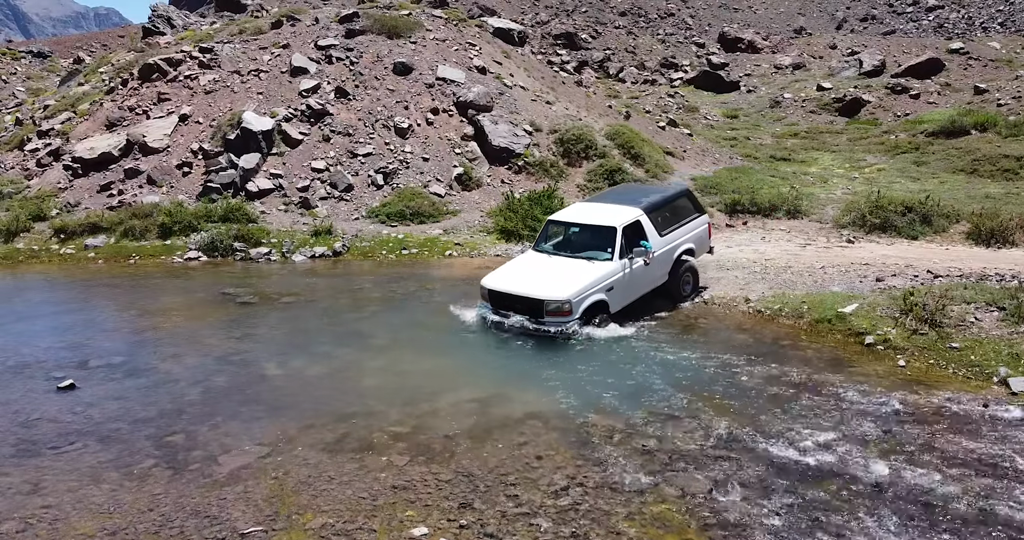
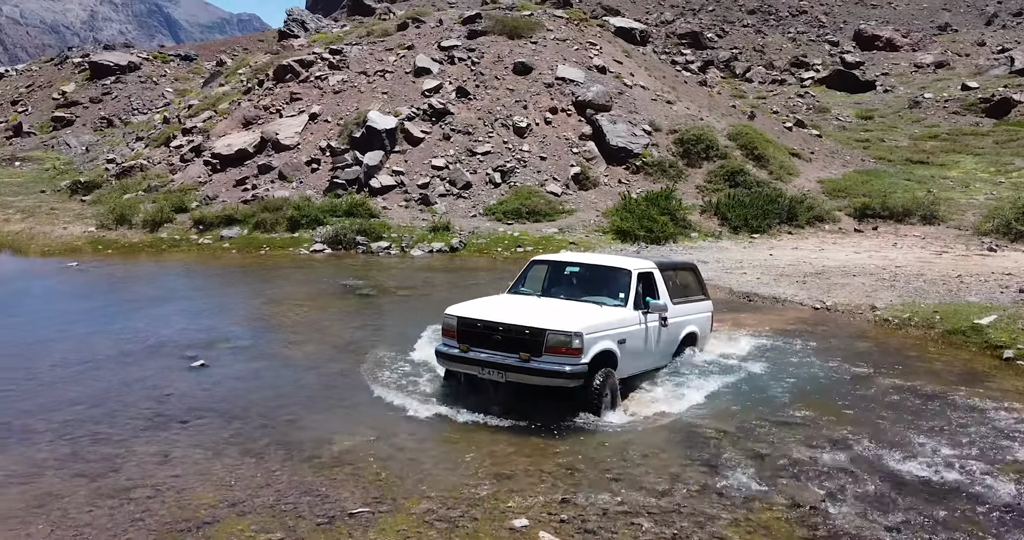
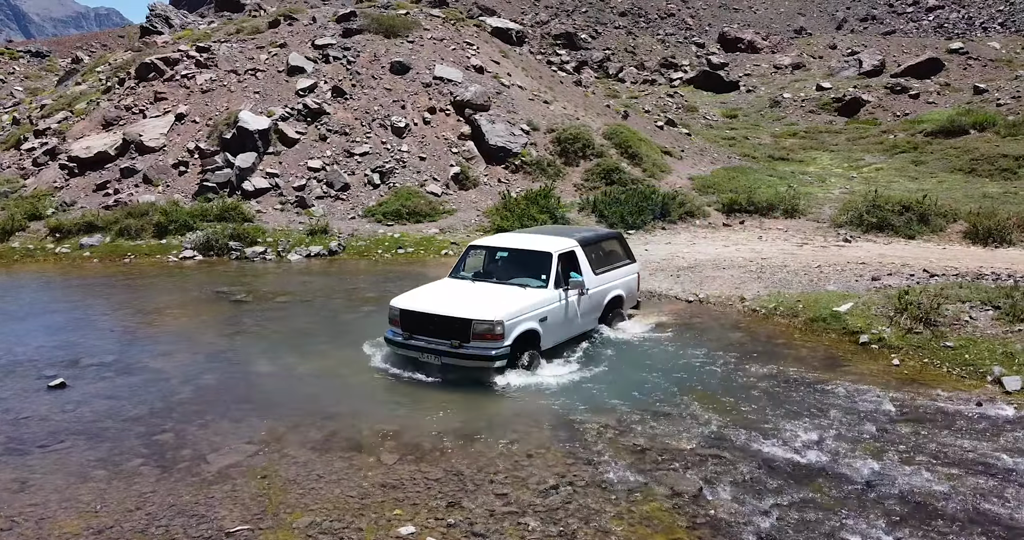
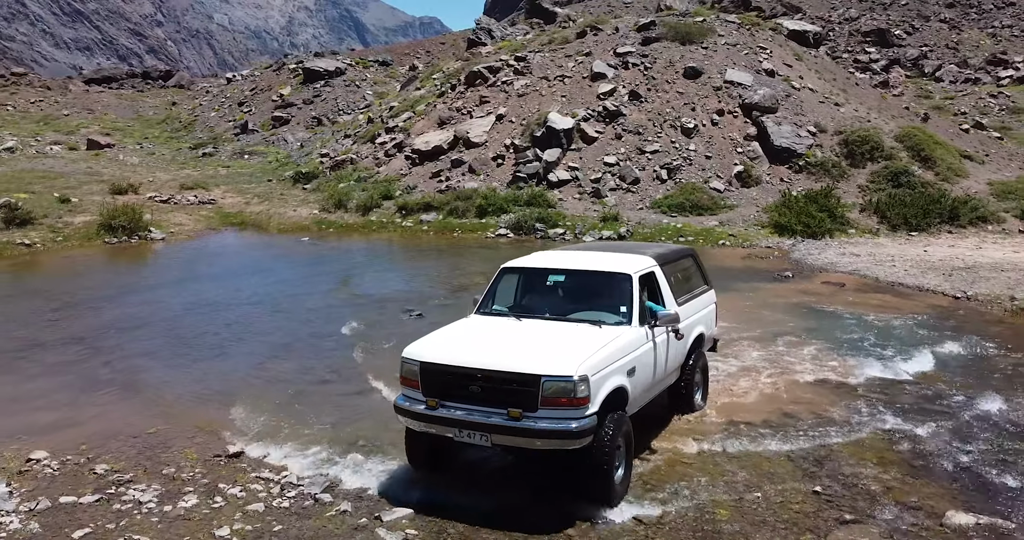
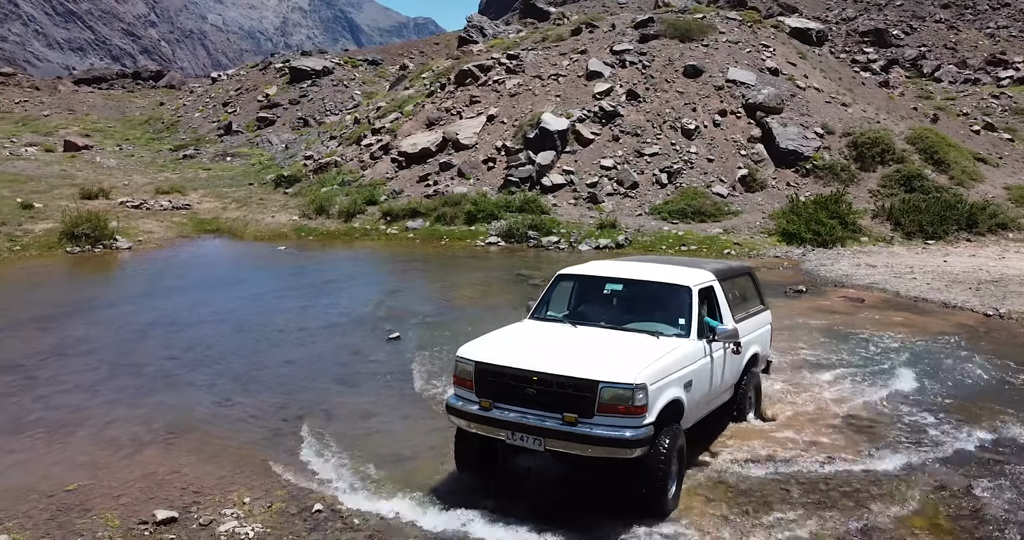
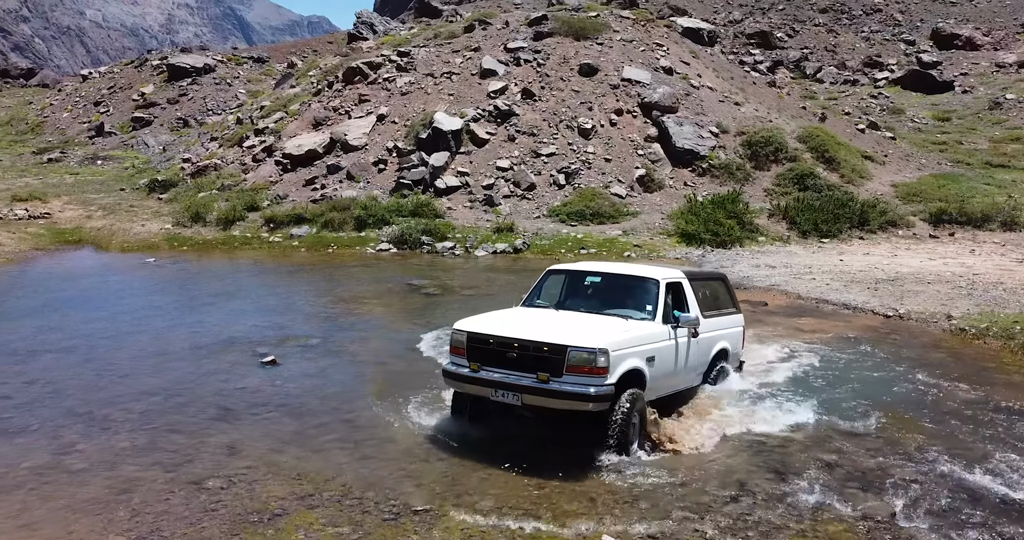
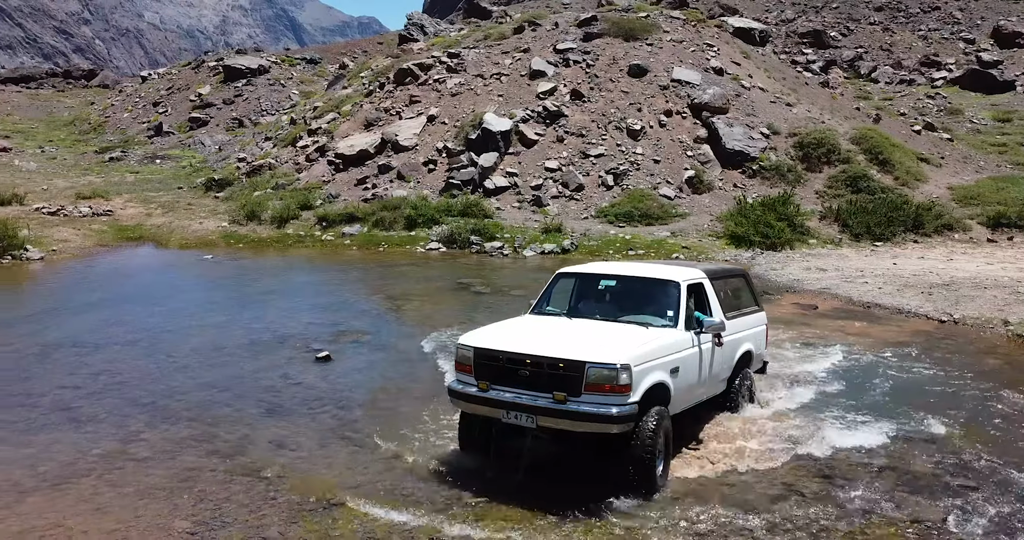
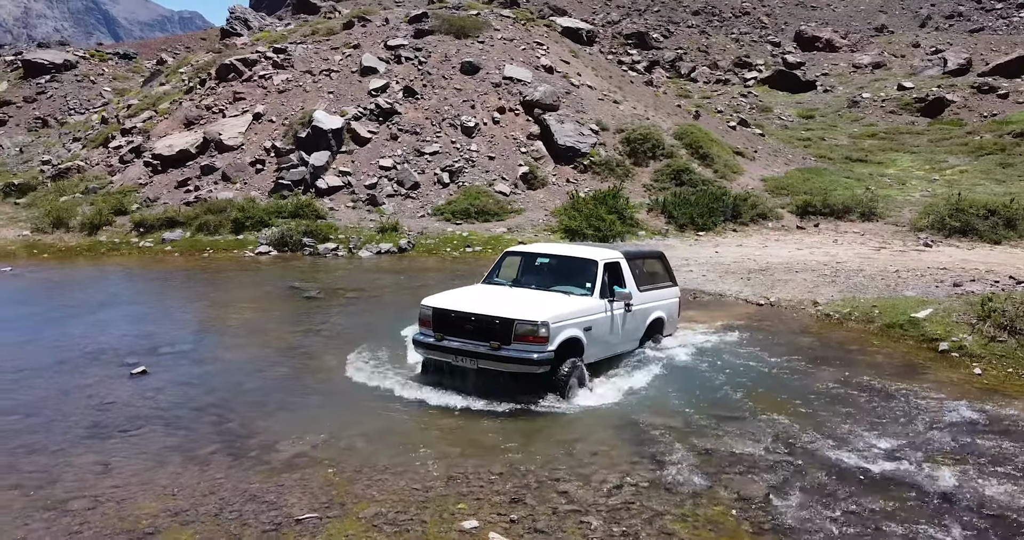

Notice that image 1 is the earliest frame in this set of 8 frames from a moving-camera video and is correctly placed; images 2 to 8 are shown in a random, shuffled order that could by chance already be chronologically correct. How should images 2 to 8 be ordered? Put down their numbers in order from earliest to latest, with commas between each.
3, 8, 2, 6, 7, 5, 4
